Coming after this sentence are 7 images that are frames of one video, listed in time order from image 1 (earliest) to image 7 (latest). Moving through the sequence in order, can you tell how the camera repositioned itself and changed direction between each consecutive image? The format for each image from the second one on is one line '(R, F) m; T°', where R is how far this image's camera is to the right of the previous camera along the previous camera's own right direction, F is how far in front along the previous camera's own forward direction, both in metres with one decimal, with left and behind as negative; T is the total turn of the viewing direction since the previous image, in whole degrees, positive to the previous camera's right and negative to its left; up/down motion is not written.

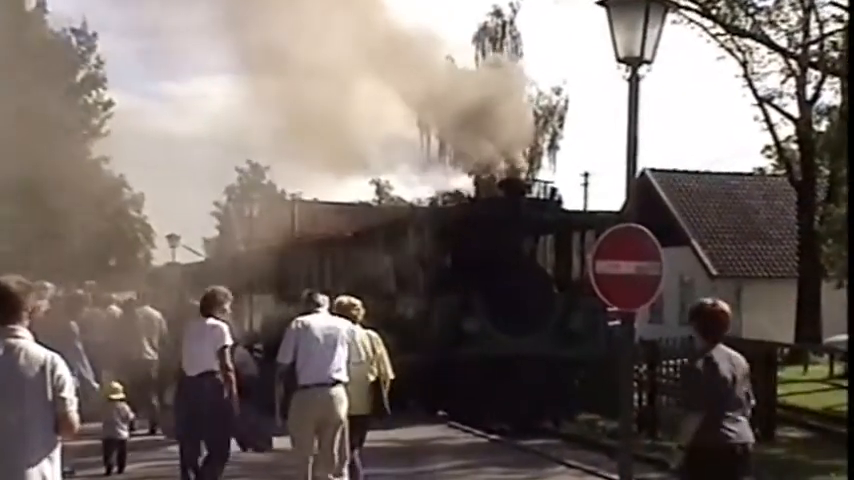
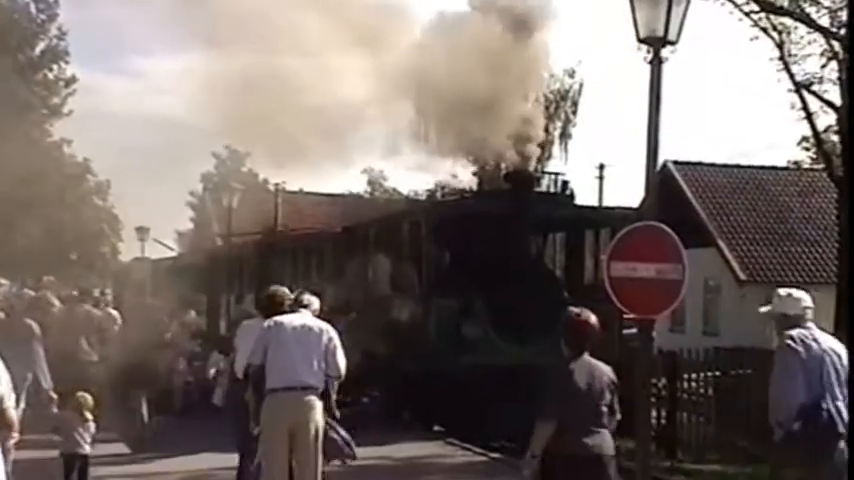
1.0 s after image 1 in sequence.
(+0.1, +1.1) m; -1°
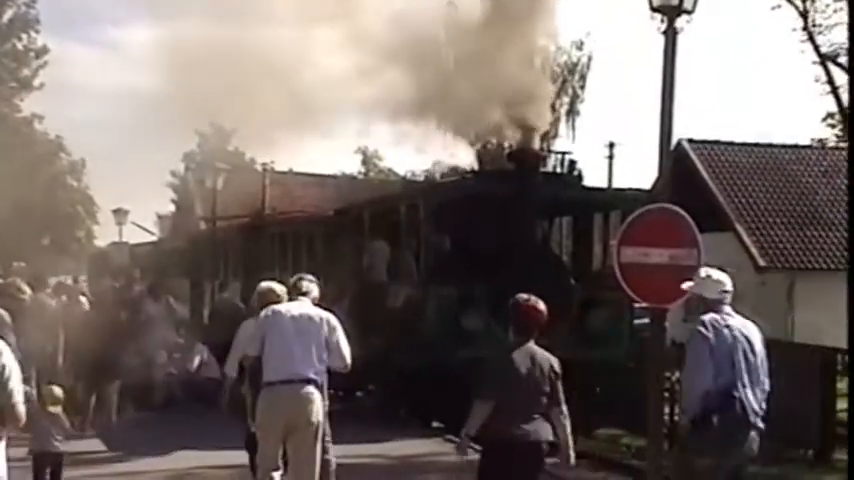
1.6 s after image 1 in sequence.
(0.0, +0.7) m; 0°
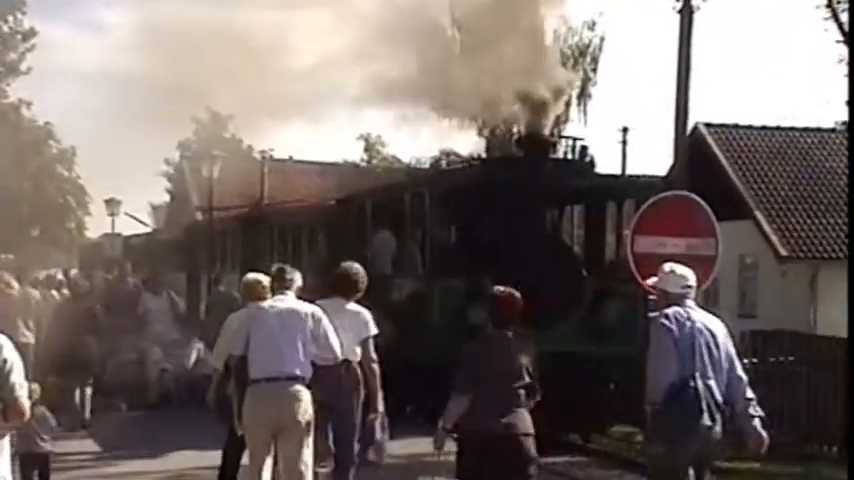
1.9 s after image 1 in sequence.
(0.0, +0.4) m; 0°
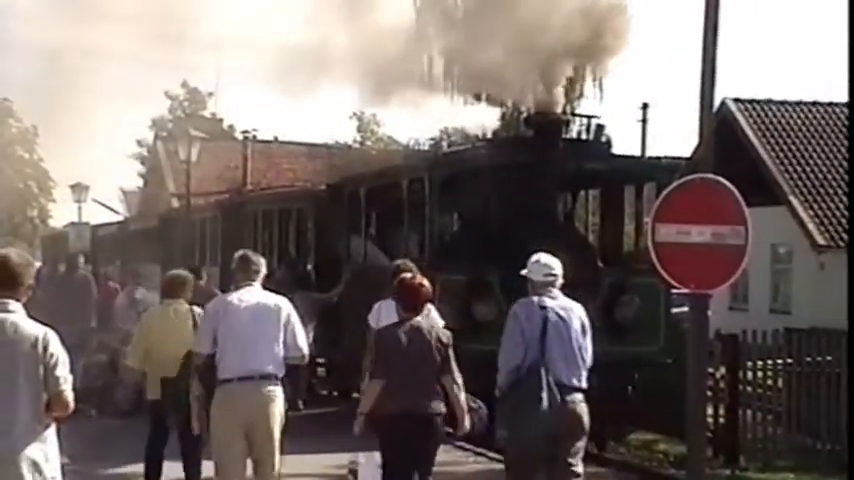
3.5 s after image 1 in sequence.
(0.0, +0.9) m; 0°
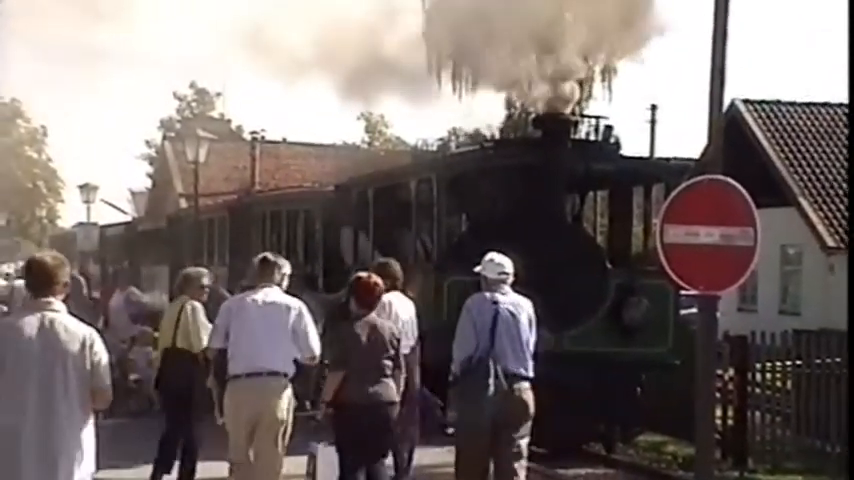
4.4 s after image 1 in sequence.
(0.0, 0.0) m; 0°
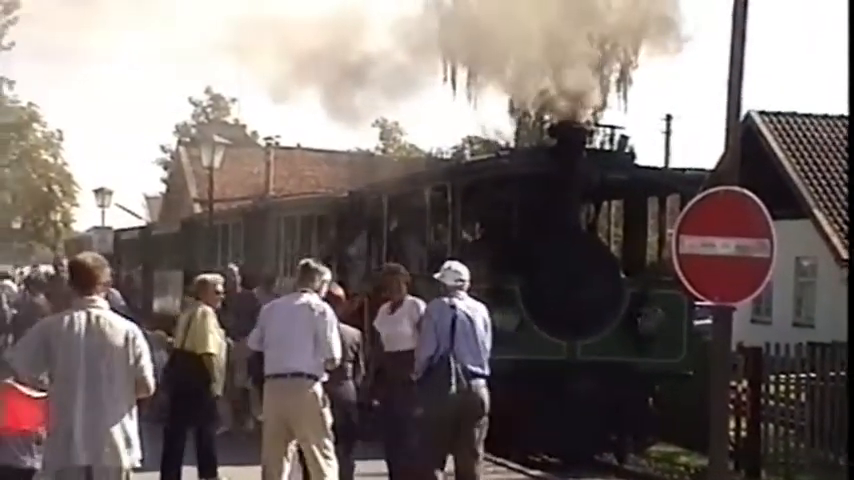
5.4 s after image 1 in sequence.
(0.0, 0.0) m; -1°
